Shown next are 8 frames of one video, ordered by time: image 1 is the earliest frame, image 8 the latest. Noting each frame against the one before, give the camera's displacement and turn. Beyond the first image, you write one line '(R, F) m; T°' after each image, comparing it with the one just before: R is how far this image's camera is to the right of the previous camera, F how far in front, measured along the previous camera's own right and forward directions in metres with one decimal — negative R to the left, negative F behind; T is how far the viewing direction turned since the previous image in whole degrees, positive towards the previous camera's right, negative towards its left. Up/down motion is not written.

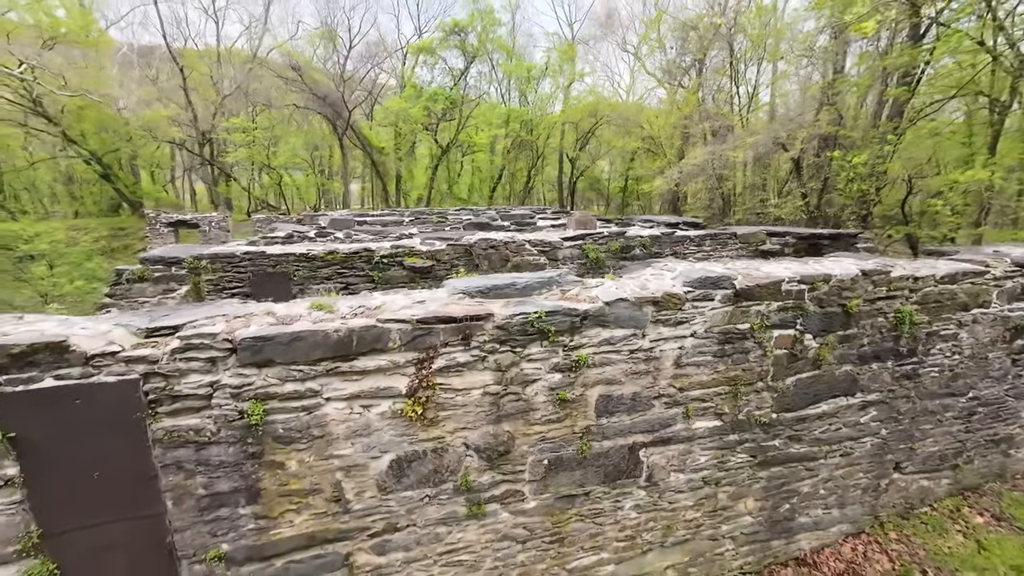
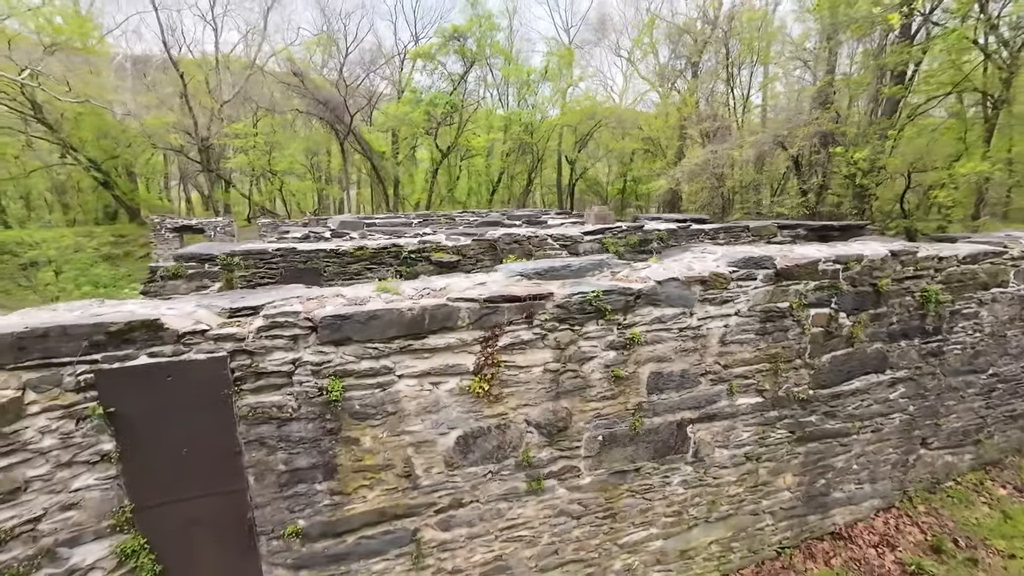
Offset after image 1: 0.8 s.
(-0.4, -0.1) m; +1°
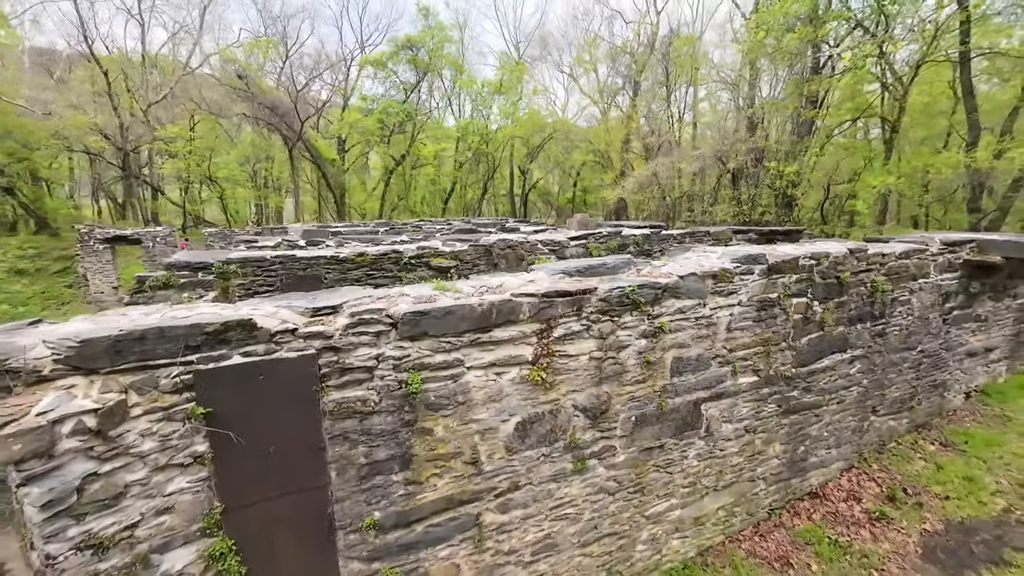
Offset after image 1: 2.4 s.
(-0.7, -0.2) m; +8°
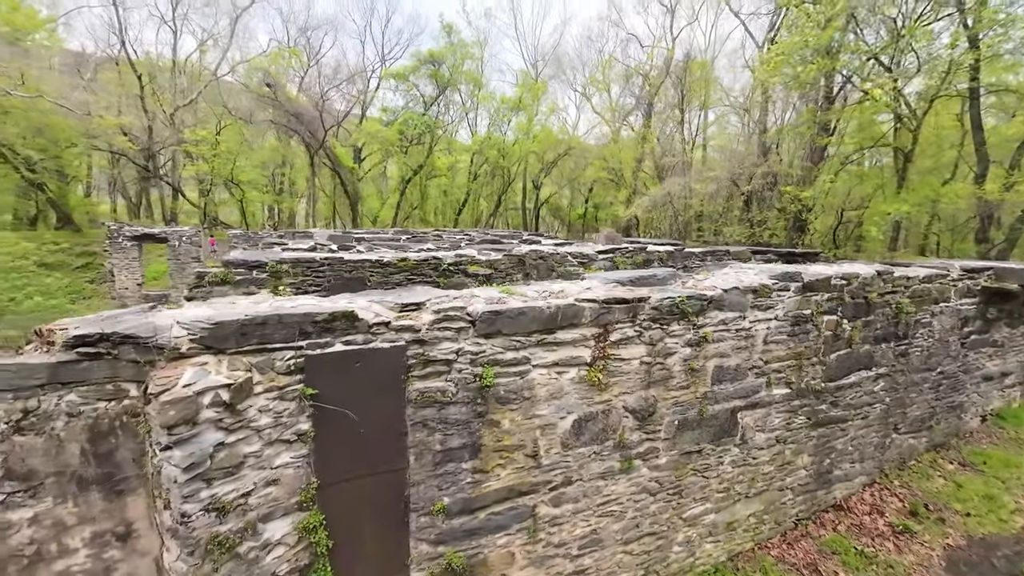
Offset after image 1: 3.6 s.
(-0.4, -0.2) m; 0°
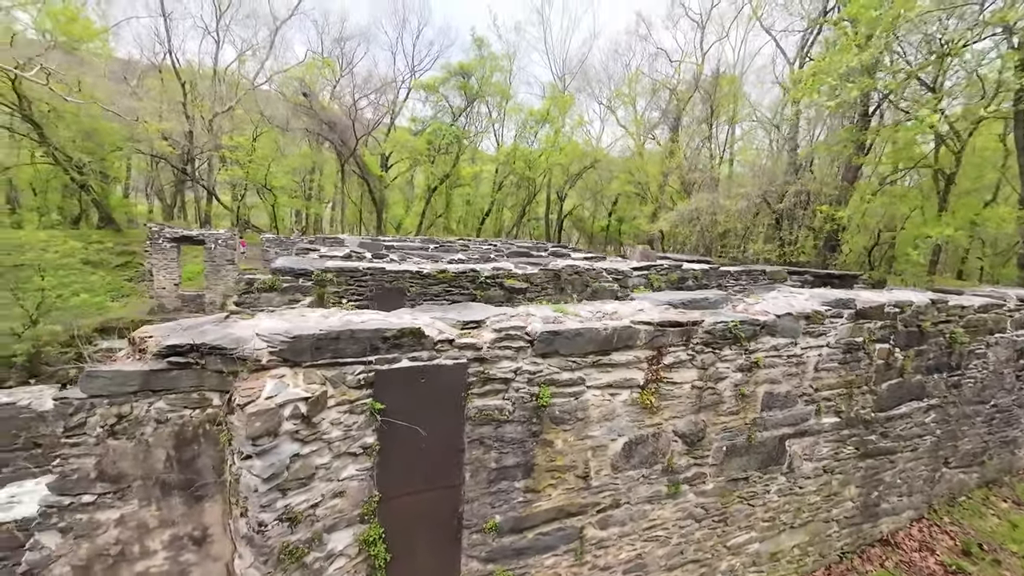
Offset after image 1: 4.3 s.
(-0.3, 0.0) m; -2°
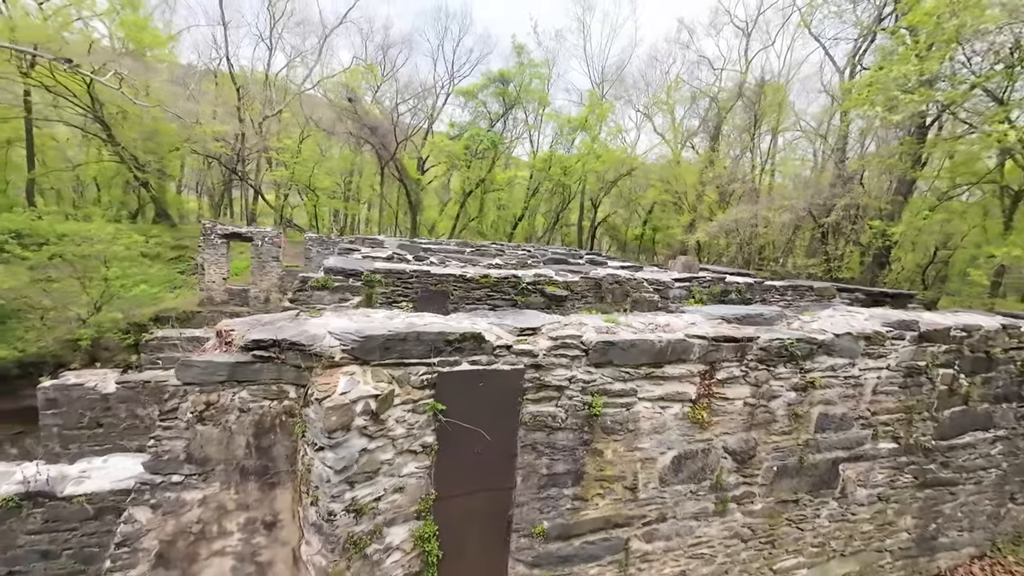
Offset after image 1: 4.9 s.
(-0.2, -0.1) m; -4°
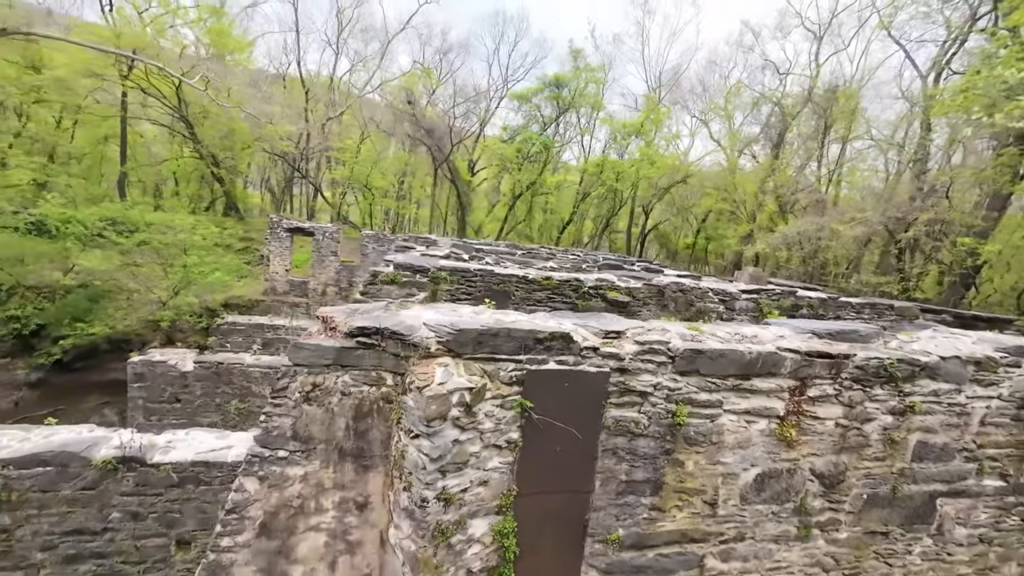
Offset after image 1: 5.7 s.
(-0.3, 0.0) m; -5°
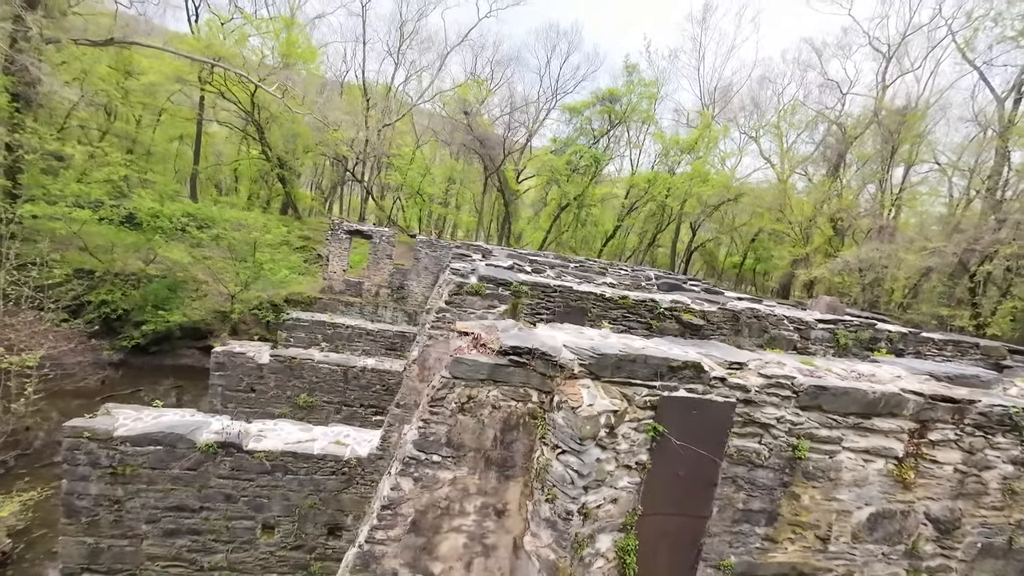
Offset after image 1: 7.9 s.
(-0.6, -0.2) m; -4°
